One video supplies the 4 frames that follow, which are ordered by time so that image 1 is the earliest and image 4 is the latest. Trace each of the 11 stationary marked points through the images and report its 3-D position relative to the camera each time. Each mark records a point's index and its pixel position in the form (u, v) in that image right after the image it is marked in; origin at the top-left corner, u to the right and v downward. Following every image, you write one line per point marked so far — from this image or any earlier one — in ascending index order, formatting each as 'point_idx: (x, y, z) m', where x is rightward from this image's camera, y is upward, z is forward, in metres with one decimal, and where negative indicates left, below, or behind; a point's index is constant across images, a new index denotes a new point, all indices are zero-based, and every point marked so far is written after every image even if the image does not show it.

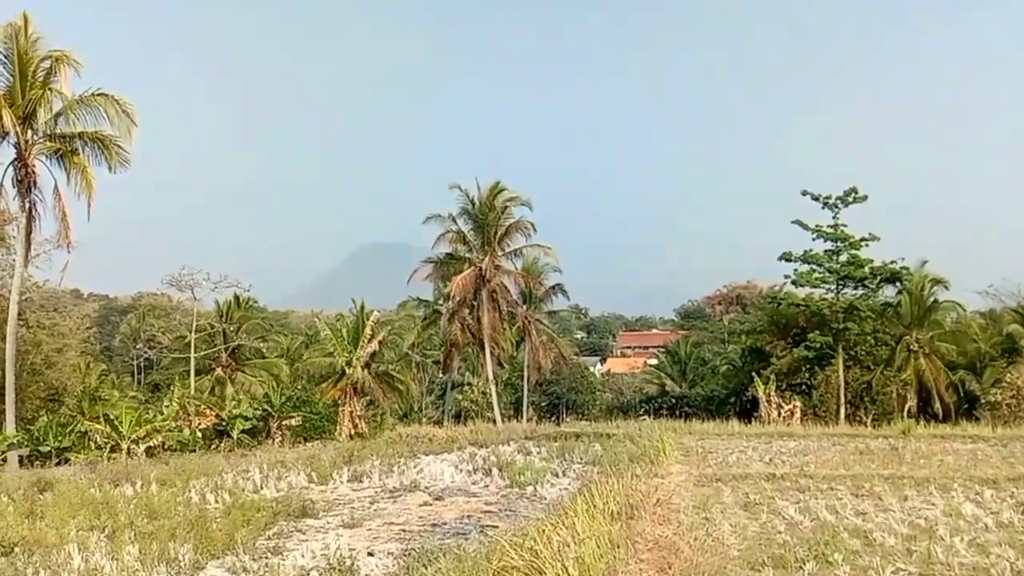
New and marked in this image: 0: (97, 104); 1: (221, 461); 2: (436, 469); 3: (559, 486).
0: (-7.8, +3.4, +17.8) m
1: (-5.3, -3.2, +16.9) m
2: (-1.2, -3.0, +14.8) m
3: (+0.7, -2.8, +12.6) m
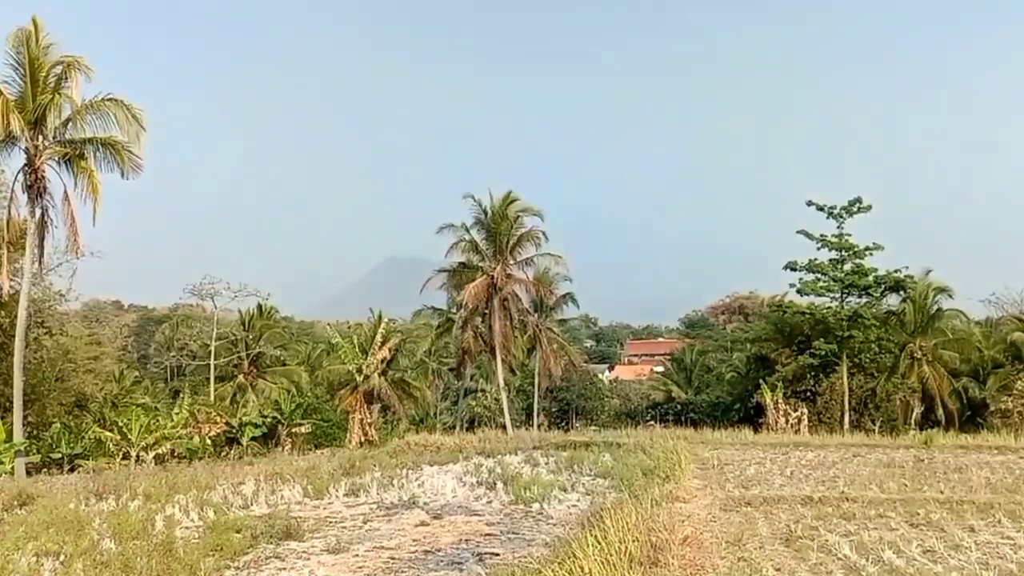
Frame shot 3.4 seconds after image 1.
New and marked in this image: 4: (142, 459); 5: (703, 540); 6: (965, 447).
0: (-7.7, +3.4, +16.7) m
1: (-5.2, -3.2, +15.7) m
2: (-1.1, -2.9, +13.5) m
3: (+0.7, -2.7, +11.3) m
4: (-8.2, -3.7, +19.3) m
5: (+1.5, -1.9, +6.9) m
6: (+8.7, -3.0, +17.2) m
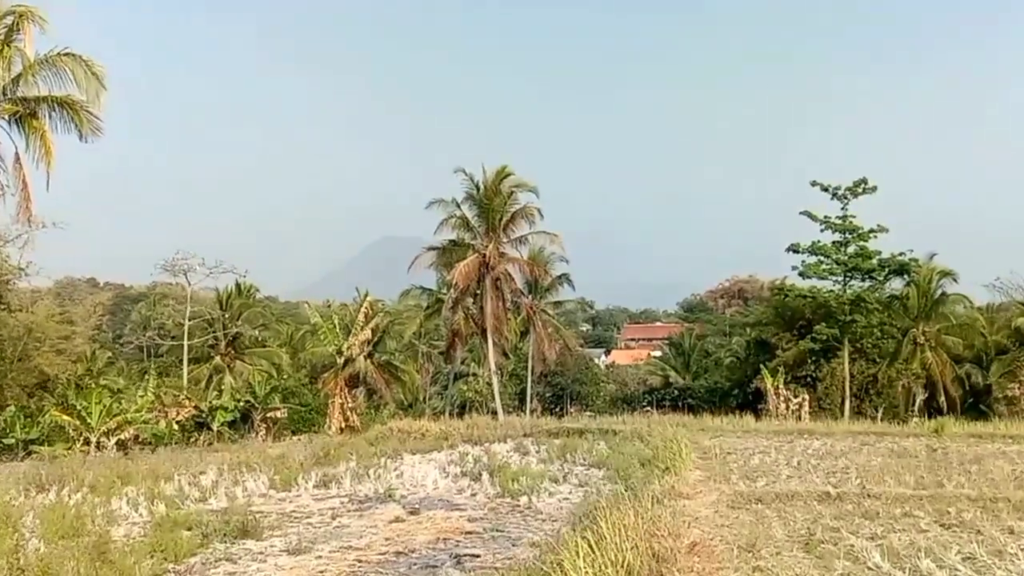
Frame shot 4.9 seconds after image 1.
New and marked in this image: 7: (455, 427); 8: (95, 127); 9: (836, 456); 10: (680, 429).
0: (-7.8, +3.9, +15.6) m
1: (-5.4, -2.8, +14.8) m
2: (-1.3, -2.6, +12.6) m
3: (+0.5, -2.5, +10.4) m
4: (-8.4, -3.2, +18.4) m
5: (+1.3, -1.7, +6.0) m
6: (+8.5, -2.7, +16.3) m
7: (-1.3, -3.0, +19.5) m
8: (-7.4, +2.8, +16.0) m
9: (+4.7, -2.5, +13.0) m
10: (+3.2, -2.7, +17.0) m
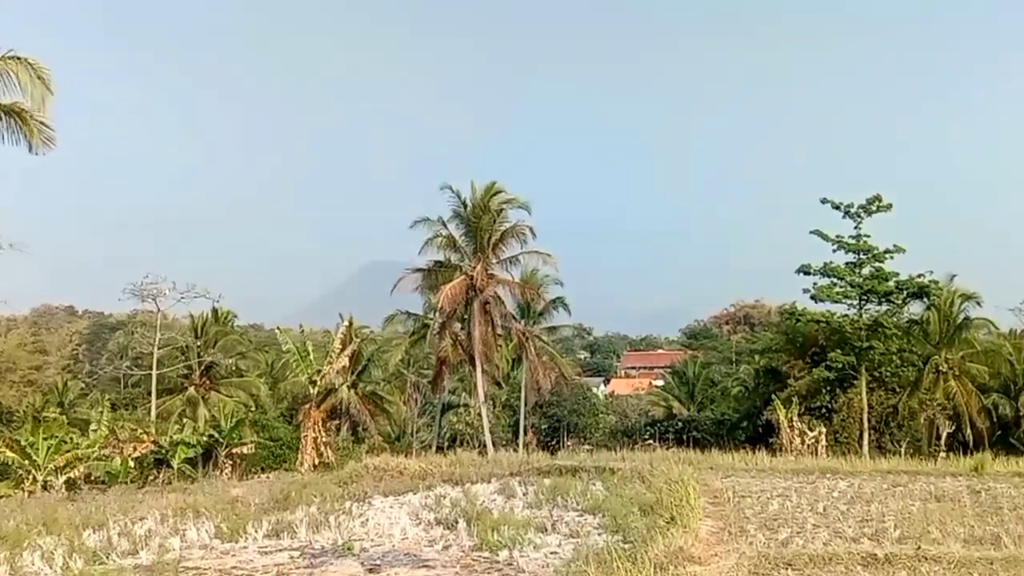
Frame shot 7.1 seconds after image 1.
0: (-8.0, +3.5, +14.2) m
1: (-5.6, -3.2, +13.1) m
2: (-1.5, -2.8, +11.0) m
3: (+0.3, -2.6, +8.8) m
4: (-8.6, -3.6, +16.7) m
5: (+1.1, -1.7, +4.3) m
6: (+8.3, -3.0, +14.7) m
7: (-1.5, -3.5, +17.8) m
8: (-7.6, +2.5, +14.5) m
9: (+4.5, -2.7, +11.4) m
10: (+3.0, -3.1, +15.3) m
